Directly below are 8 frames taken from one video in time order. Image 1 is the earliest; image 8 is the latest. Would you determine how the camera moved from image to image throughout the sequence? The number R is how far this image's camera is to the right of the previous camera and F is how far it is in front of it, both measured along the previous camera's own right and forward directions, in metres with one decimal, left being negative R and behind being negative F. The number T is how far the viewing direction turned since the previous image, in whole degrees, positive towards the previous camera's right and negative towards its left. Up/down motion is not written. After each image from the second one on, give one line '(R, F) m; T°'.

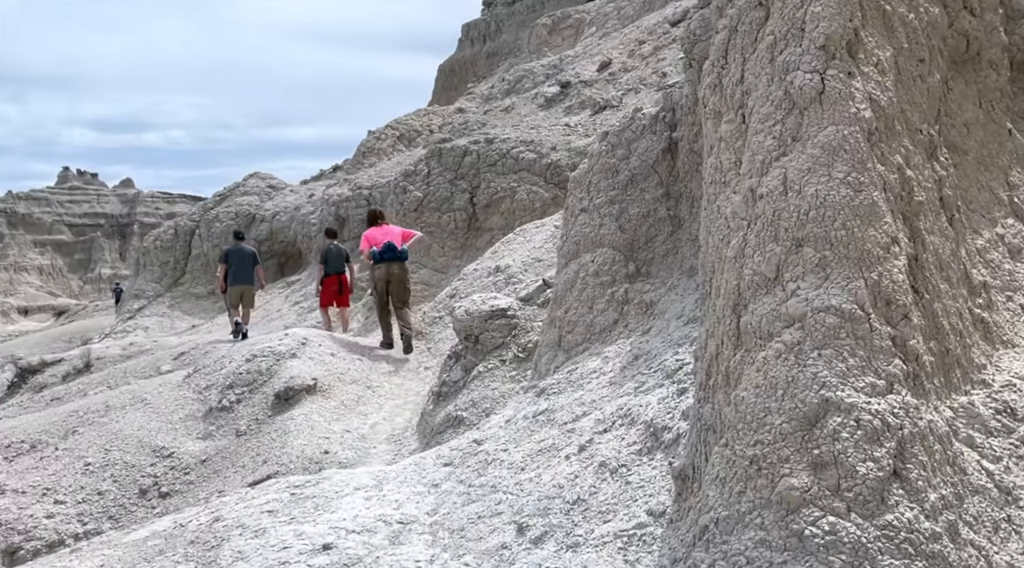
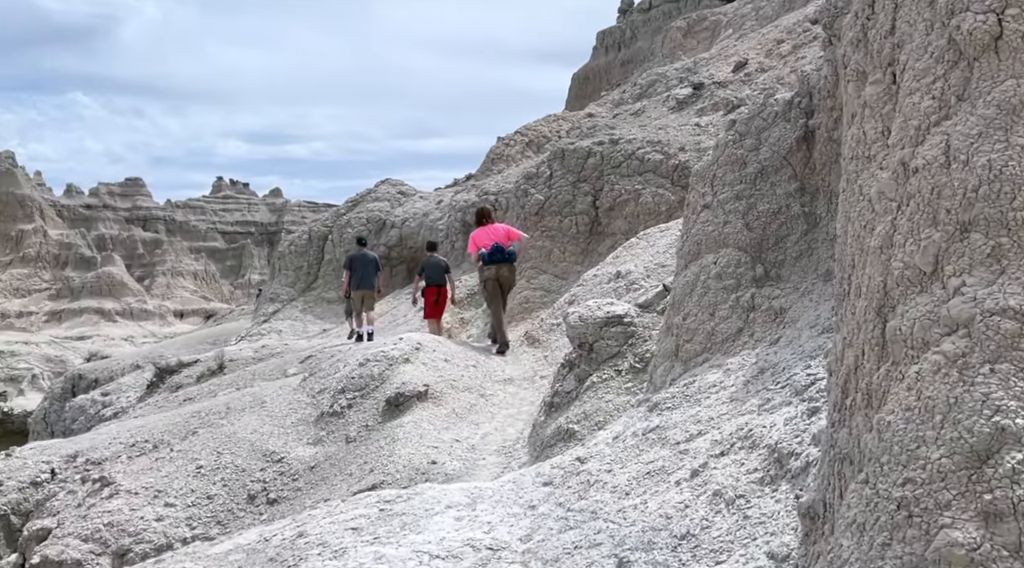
(+0.1, +0.5) m; -8°
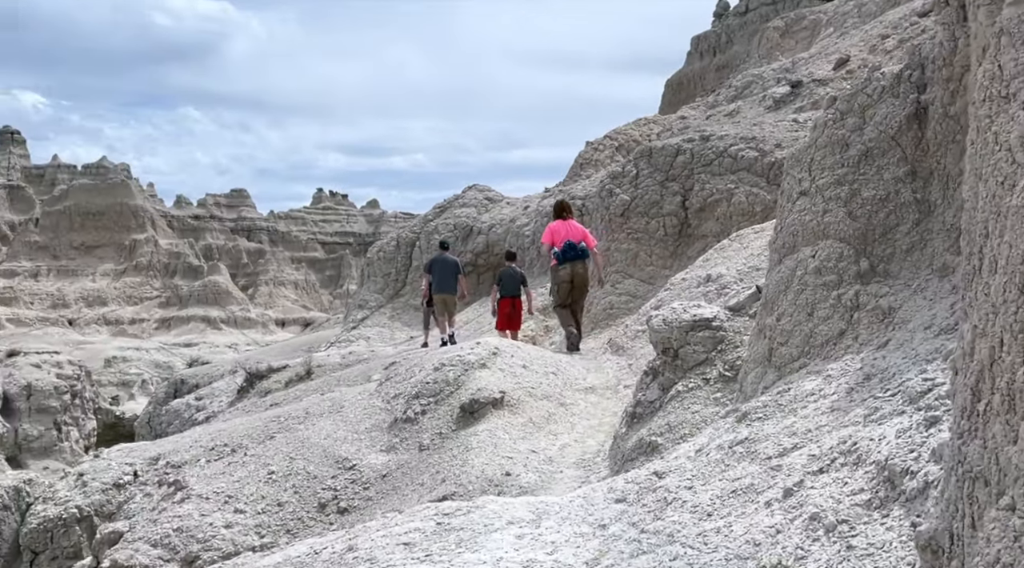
(+0.1, +0.4) m; -6°
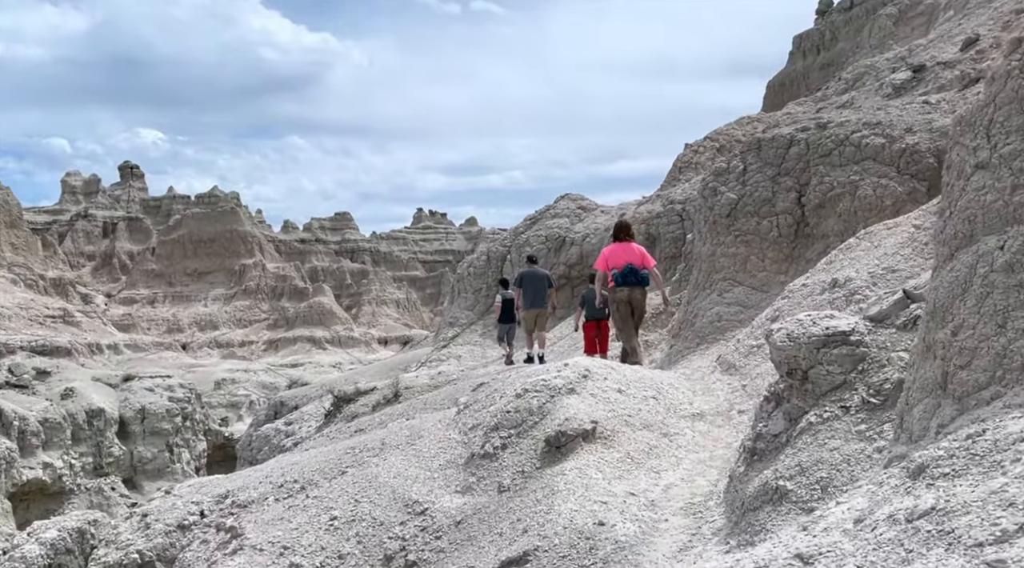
(+0.1, +1.2) m; -6°
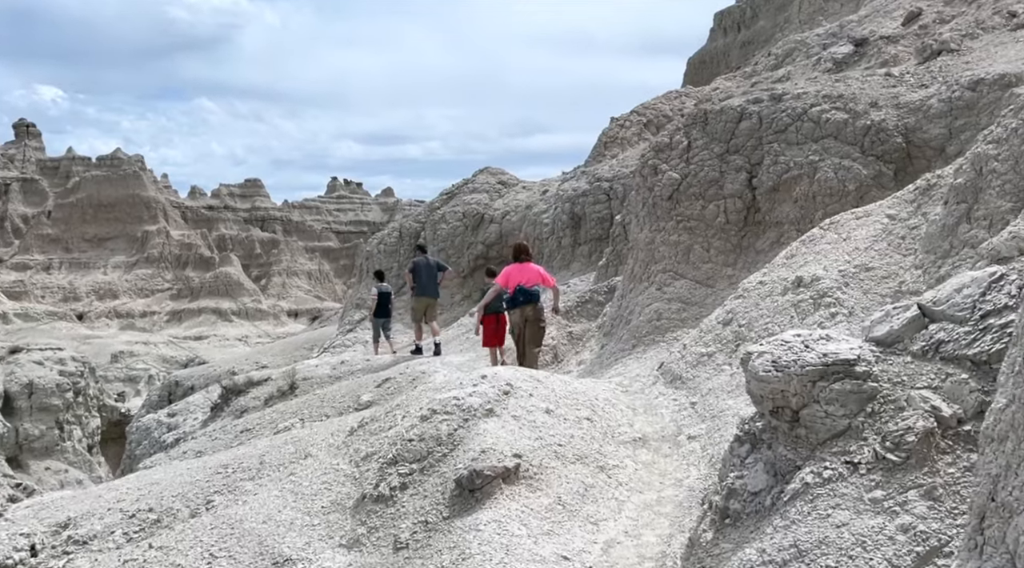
(+0.1, +1.5) m; +5°
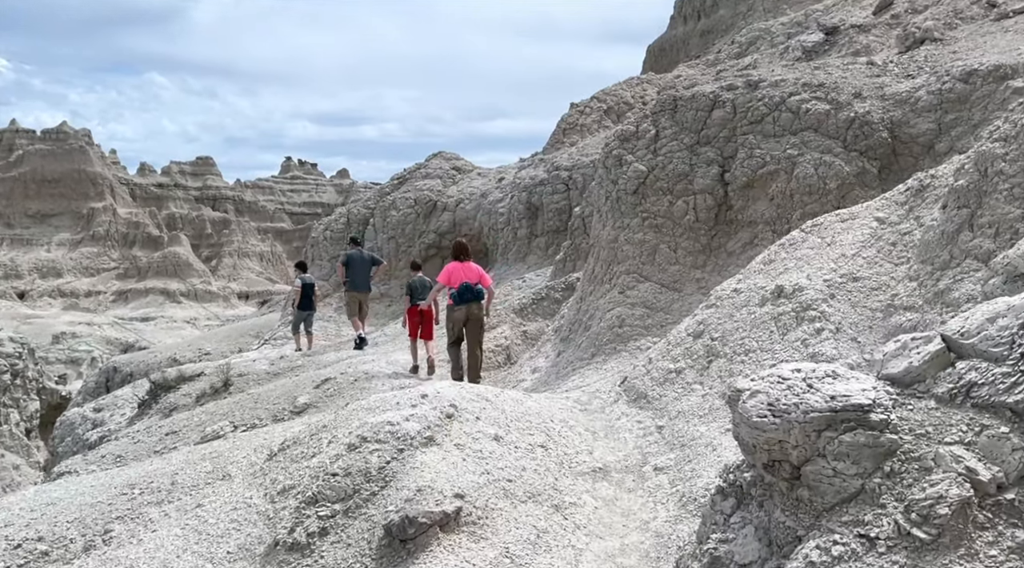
(+0.1, +0.9) m; +3°
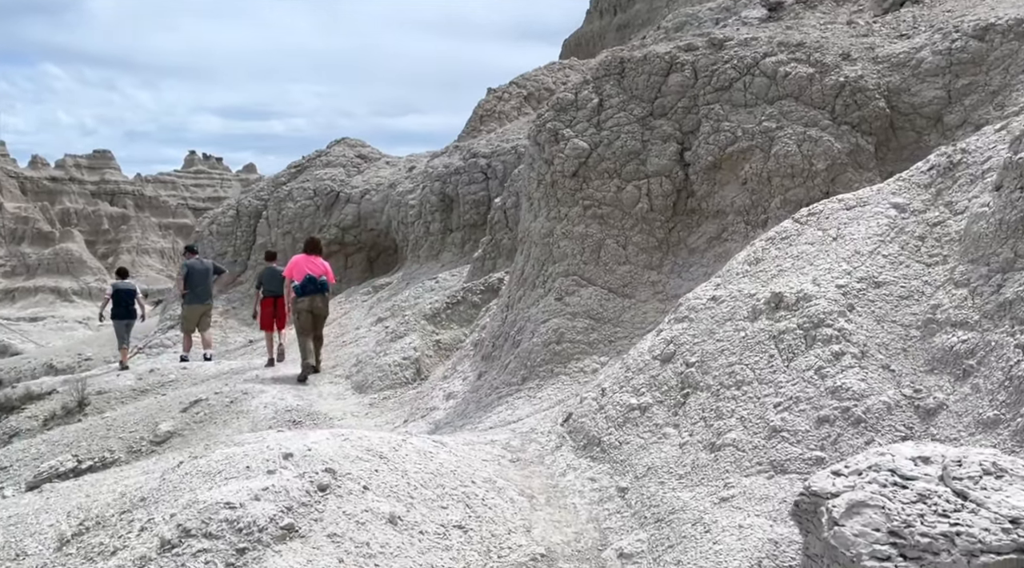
(0.0, +1.8) m; +5°
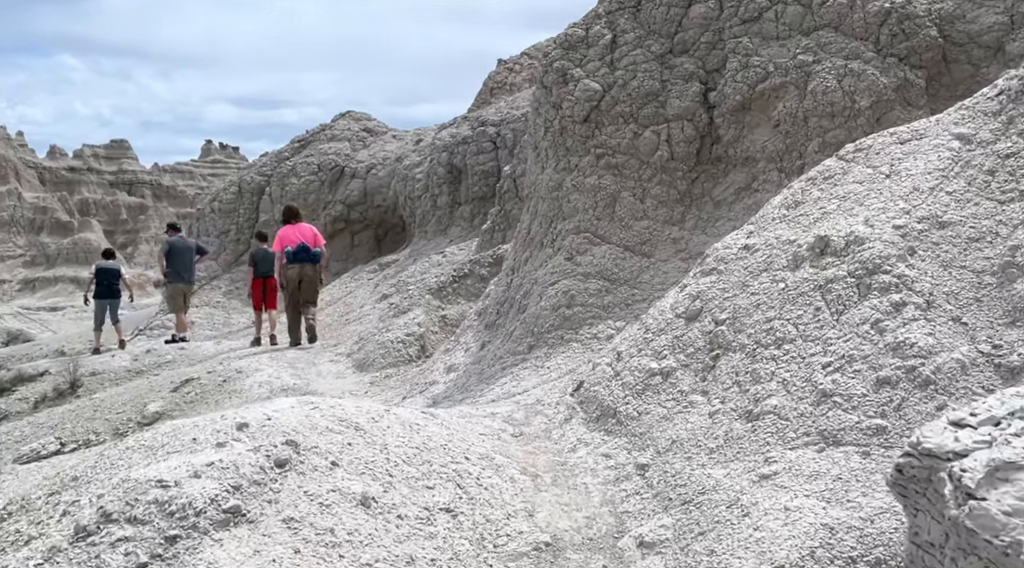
(+0.1, +0.7) m; -1°
